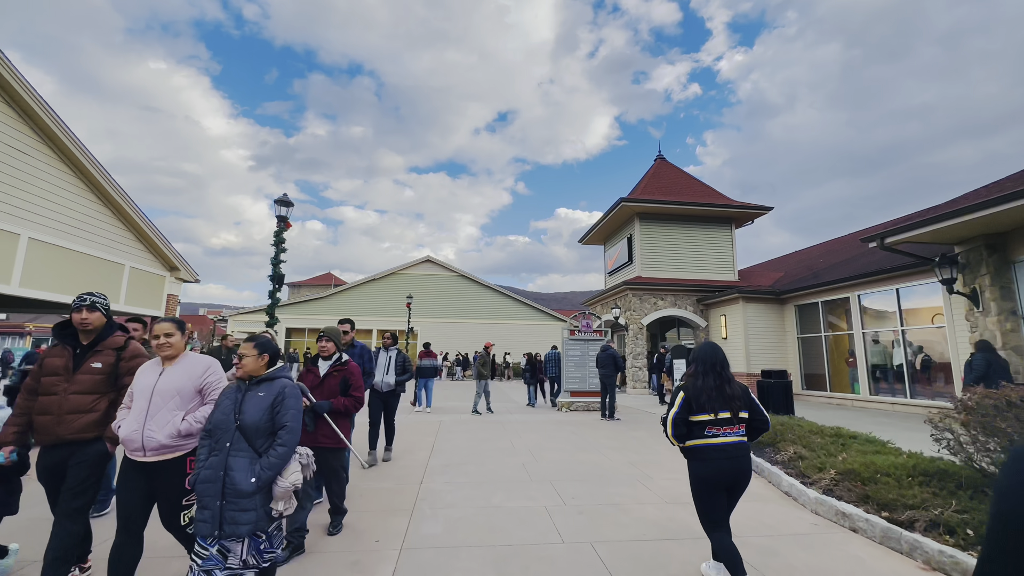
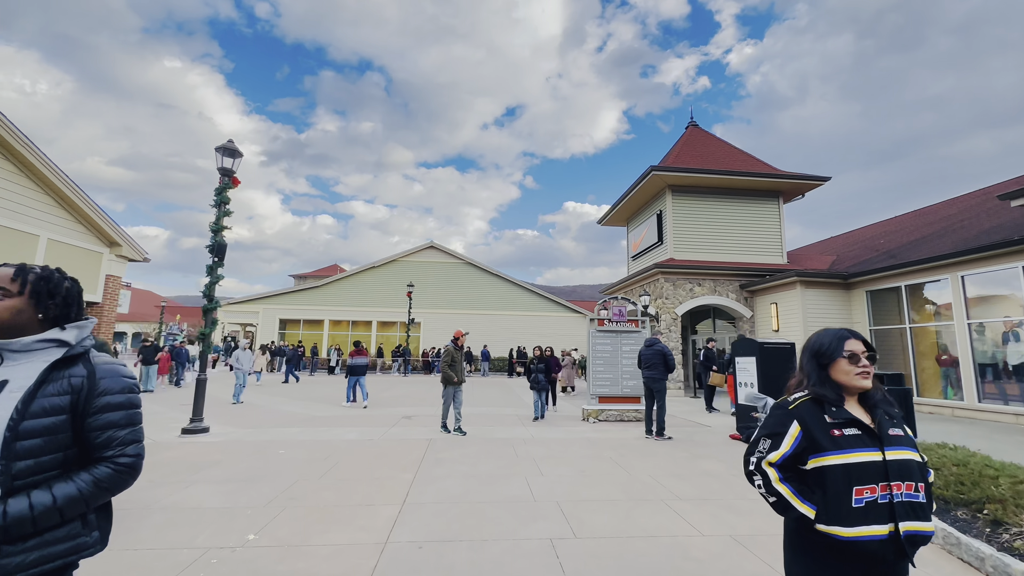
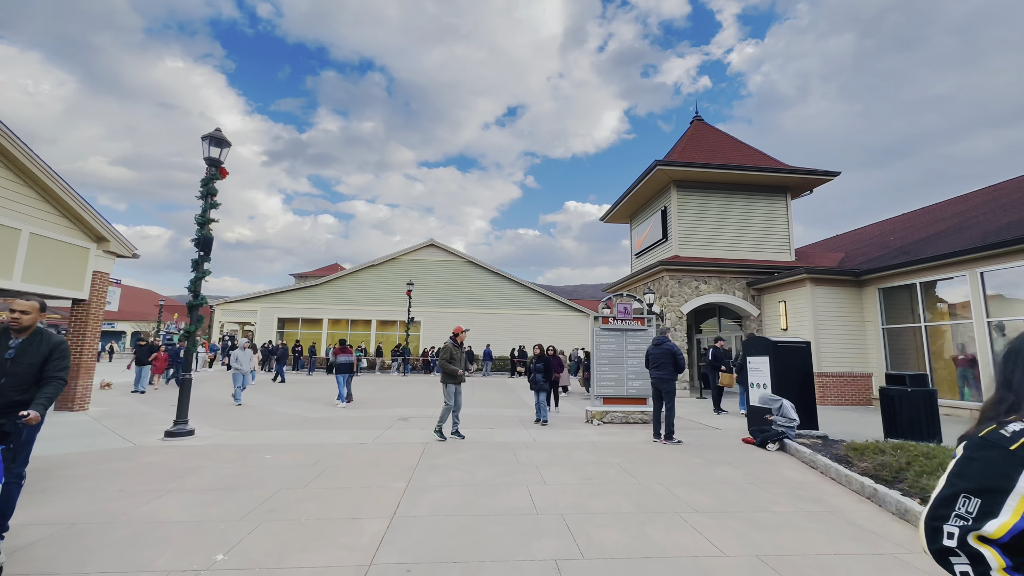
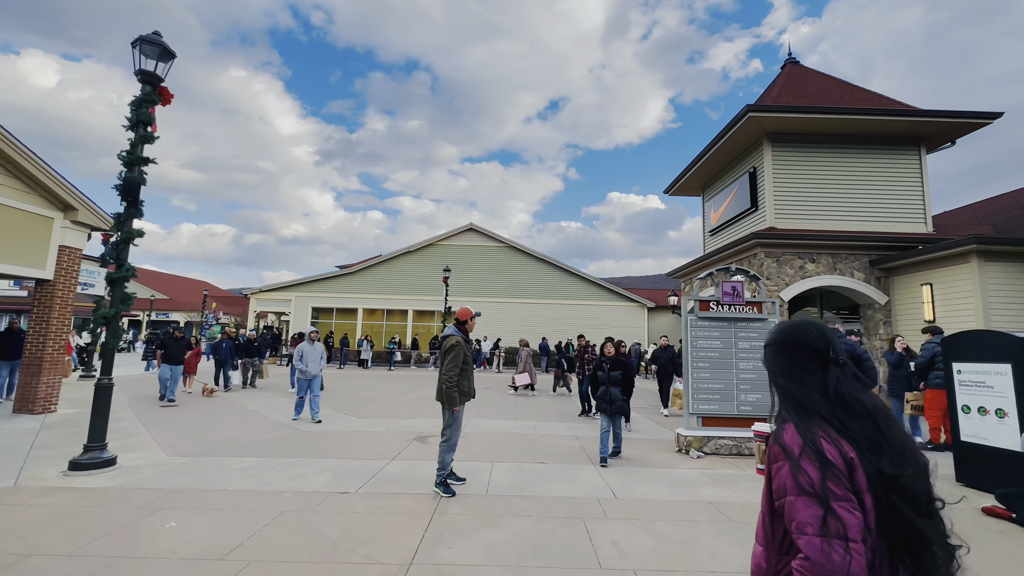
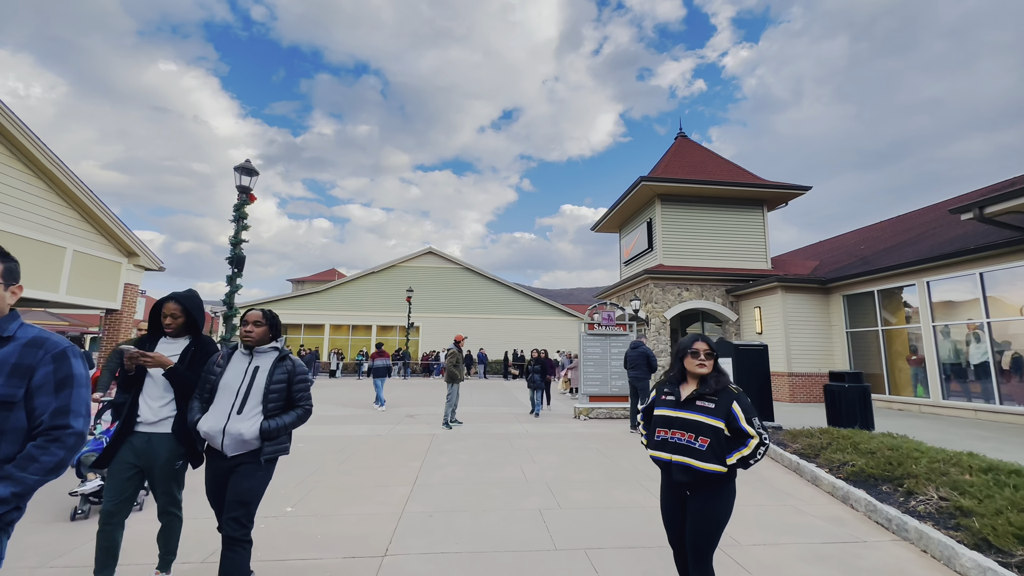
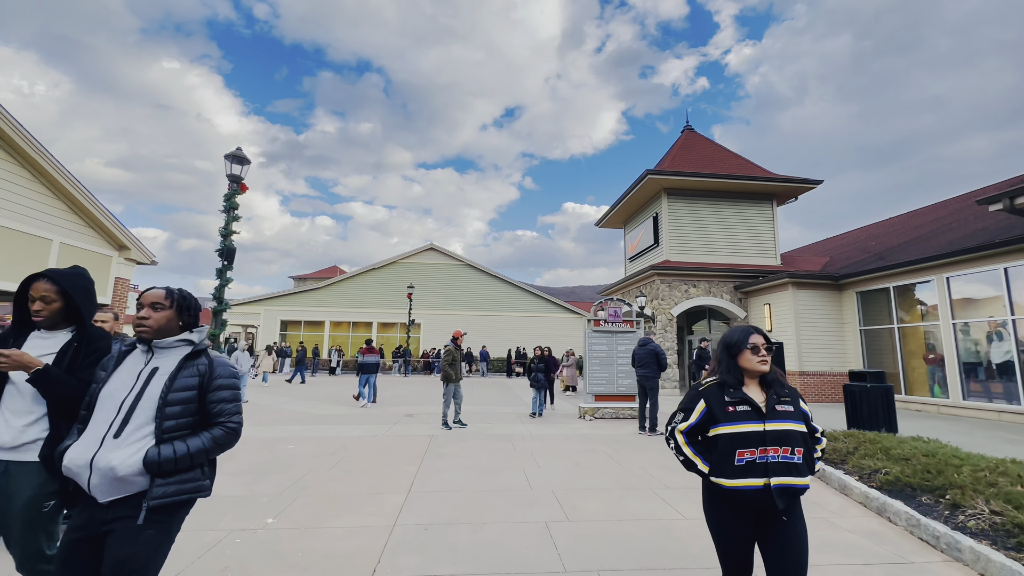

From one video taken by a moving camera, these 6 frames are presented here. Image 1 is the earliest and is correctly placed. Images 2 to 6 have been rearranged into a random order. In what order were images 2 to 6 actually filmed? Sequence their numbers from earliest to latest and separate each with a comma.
5, 6, 2, 3, 4
